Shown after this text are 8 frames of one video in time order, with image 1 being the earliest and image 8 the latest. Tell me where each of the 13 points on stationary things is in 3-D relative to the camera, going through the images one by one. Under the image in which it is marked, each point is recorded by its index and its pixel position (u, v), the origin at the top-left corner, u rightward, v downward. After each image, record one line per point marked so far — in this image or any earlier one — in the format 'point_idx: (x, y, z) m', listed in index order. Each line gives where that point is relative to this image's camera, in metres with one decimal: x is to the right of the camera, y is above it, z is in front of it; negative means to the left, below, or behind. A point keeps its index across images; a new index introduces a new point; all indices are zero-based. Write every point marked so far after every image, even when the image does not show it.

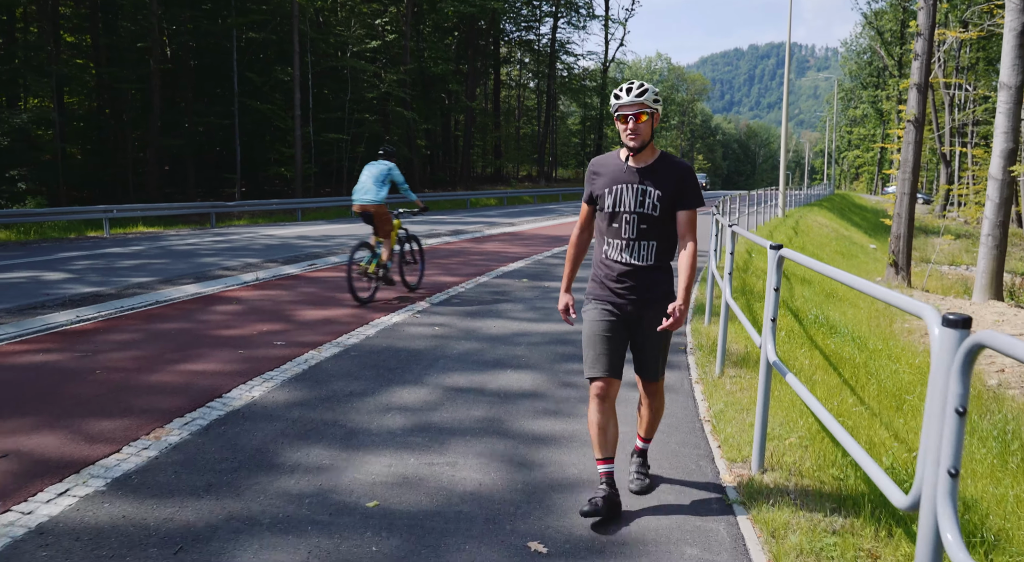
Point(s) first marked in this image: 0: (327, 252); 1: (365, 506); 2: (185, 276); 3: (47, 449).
0: (-3.1, +0.5, +13.1) m
1: (-0.7, -1.0, +3.5) m
2: (-4.5, 0.0, +10.4) m
3: (-2.3, -0.9, +3.9) m
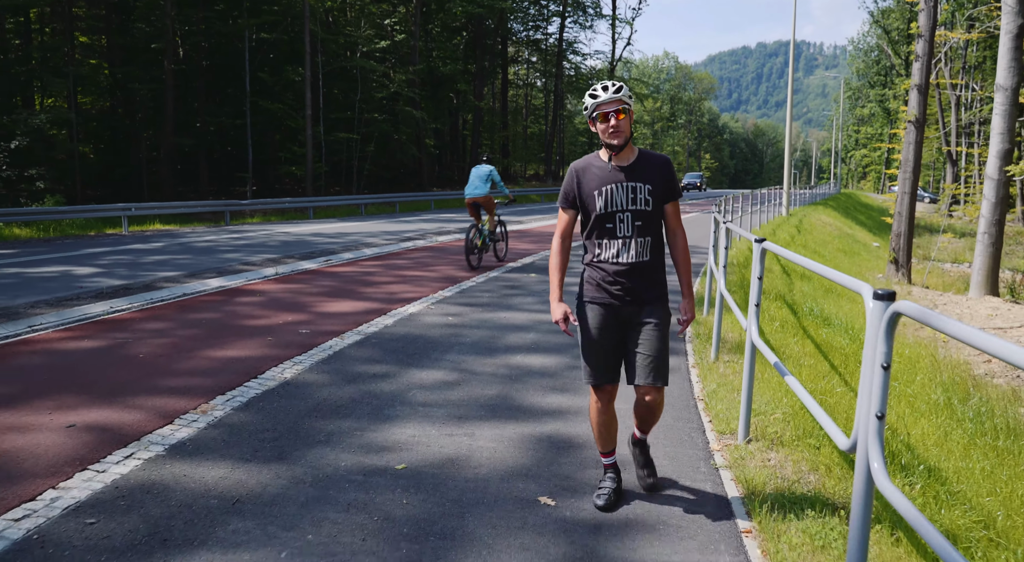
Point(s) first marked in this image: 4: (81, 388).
0: (-2.9, +0.5, +13.5) m
1: (-0.6, -0.9, +4.0) m
2: (-4.3, +0.1, +10.9) m
3: (-2.3, -0.8, +4.4) m
4: (-2.7, -0.7, +5.0) m
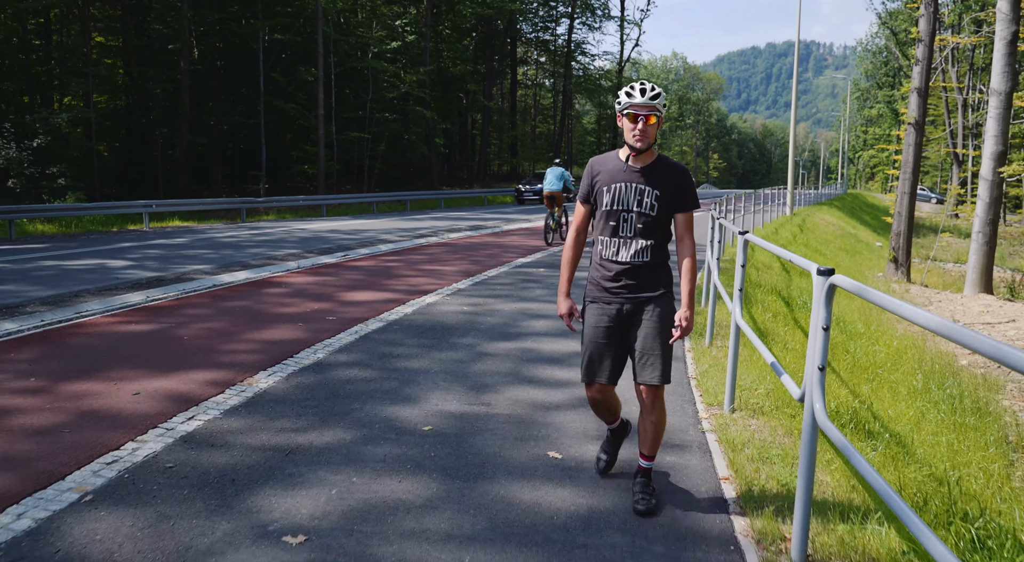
0: (-2.7, +0.6, +14.2) m
1: (-0.5, -0.9, +4.6) m
2: (-4.2, +0.2, +11.5) m
3: (-2.2, -0.7, +5.0) m
4: (-2.6, -0.6, +5.6) m
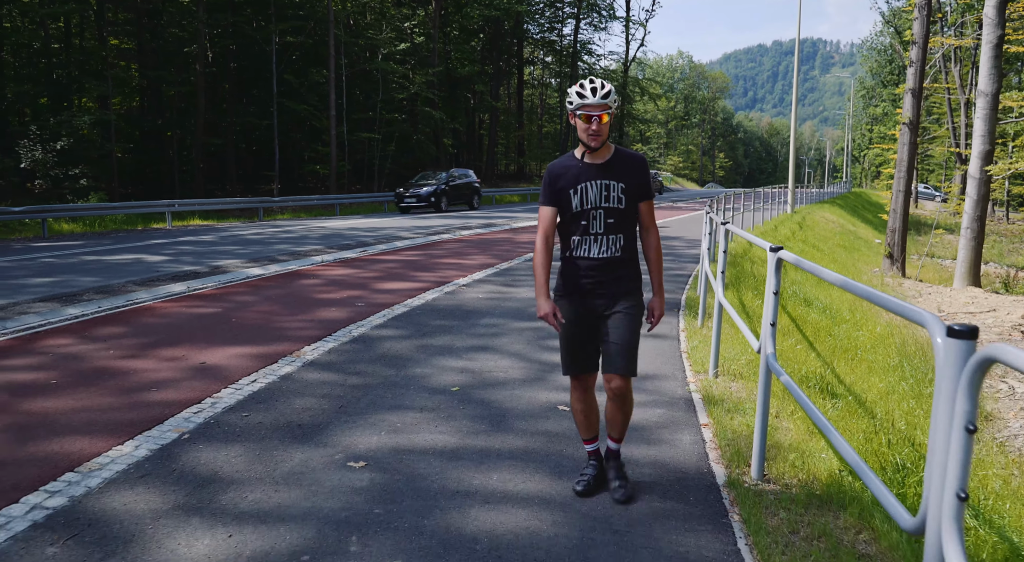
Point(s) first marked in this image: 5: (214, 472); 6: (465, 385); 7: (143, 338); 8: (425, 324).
0: (-2.6, +0.8, +15.0) m
1: (-0.4, -0.7, +5.4) m
2: (-4.0, +0.3, +12.4) m
3: (-2.1, -0.6, +5.9) m
4: (-2.5, -0.5, +6.5) m
5: (-1.4, -0.9, +3.8) m
6: (-0.3, -0.7, +5.5) m
7: (-3.0, -0.5, +6.5) m
8: (-0.8, -0.4, +7.2) m
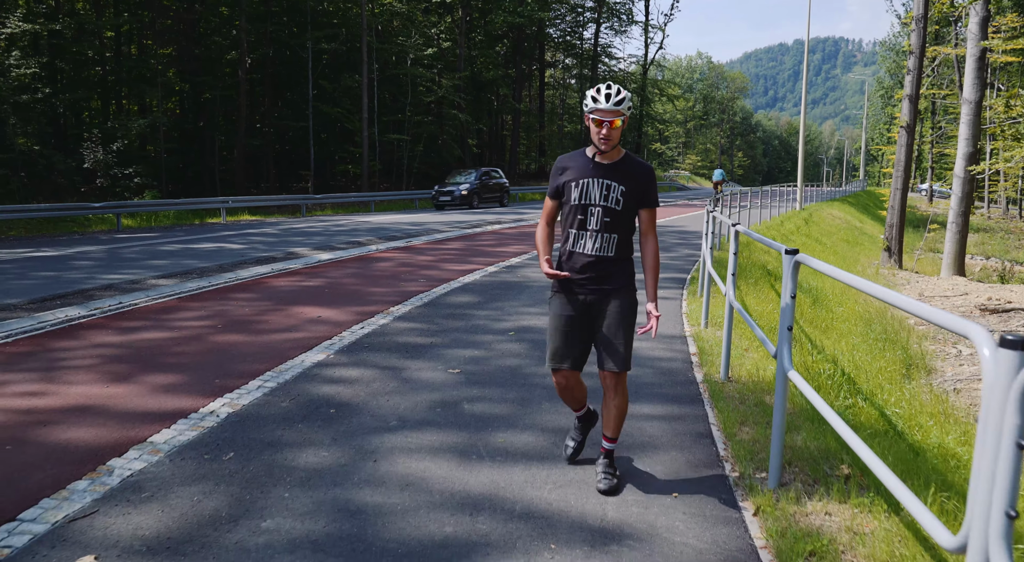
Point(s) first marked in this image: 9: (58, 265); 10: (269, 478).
0: (-1.9, +1.0, +17.0) m
1: (0.0, -0.5, +7.4) m
2: (-3.5, +0.6, +14.4) m
3: (-1.7, -0.3, +7.8) m
4: (-2.1, -0.2, +8.5) m
5: (-1.0, -0.6, +5.8) m
6: (+0.1, -0.5, +7.4) m
7: (-2.6, -0.2, +8.5) m
8: (-0.4, -0.2, +9.1) m
9: (-6.6, +0.2, +11.4) m
10: (-1.2, -0.9, +3.8) m
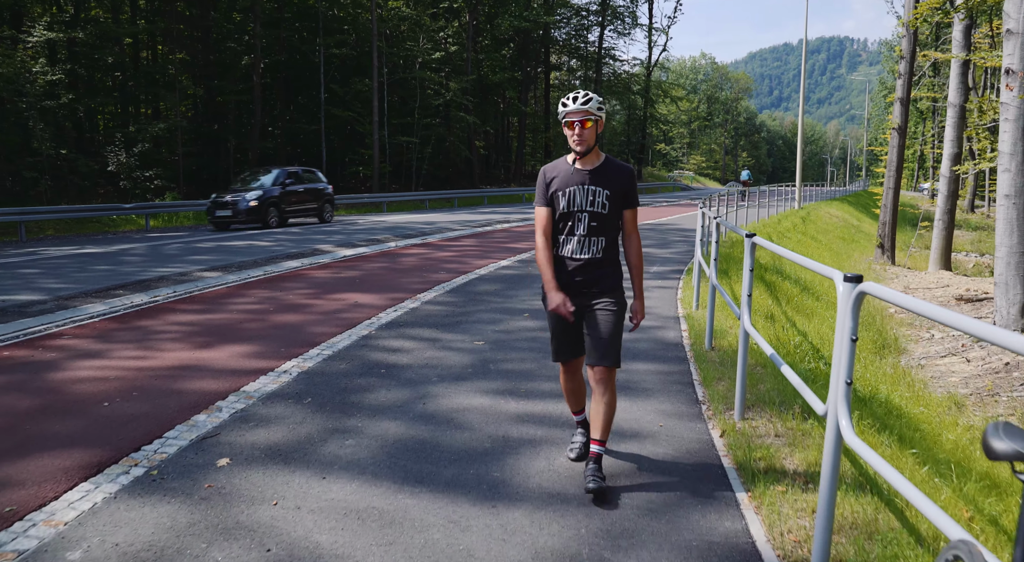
0: (-1.7, +1.1, +18.1) m
1: (+0.1, -0.4, +8.4) m
2: (-3.3, +0.7, +15.5) m
3: (-1.5, -0.2, +8.9) m
4: (-2.0, -0.1, +9.5) m
5: (-0.9, -0.5, +6.9) m
6: (+0.2, -0.3, +8.5) m
7: (-2.5, -0.1, +9.6) m
8: (-0.2, 0.0, +10.2) m
9: (-6.5, +0.3, +12.5) m
10: (-1.0, -0.8, +4.8) m
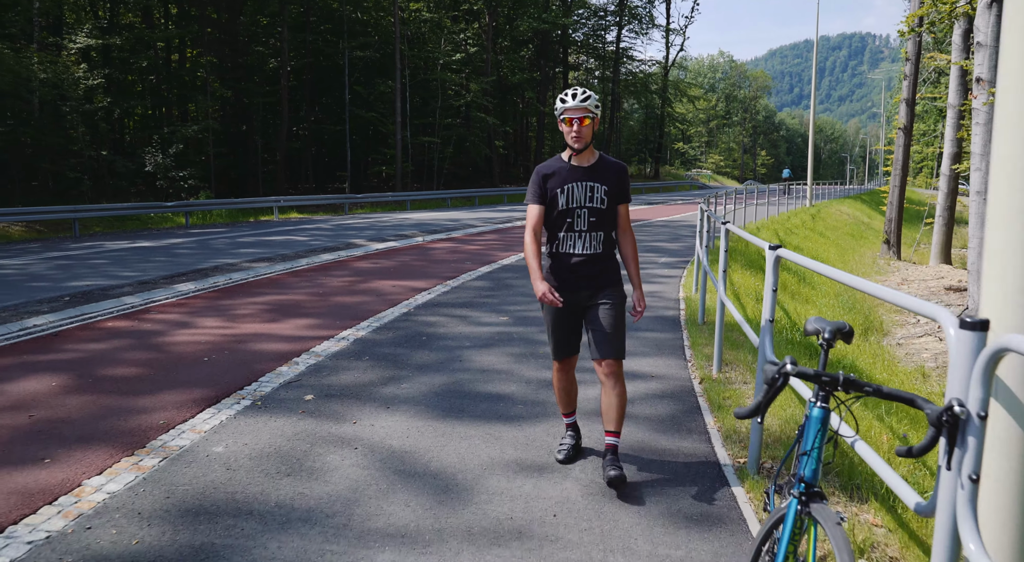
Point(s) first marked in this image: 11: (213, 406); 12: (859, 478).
0: (-1.3, +1.3, +19.3) m
1: (+0.4, -0.2, +9.6) m
2: (-2.9, +0.9, +16.7) m
3: (-1.3, 0.0, +10.1) m
4: (-1.7, +0.1, +10.7) m
5: (-0.7, -0.3, +8.0) m
6: (+0.5, -0.2, +9.6) m
7: (-2.2, +0.1, +10.8) m
8: (+0.1, +0.1, +11.4) m
9: (-6.1, +0.5, +13.8) m
10: (-0.9, -0.7, +6.0) m
11: (-1.9, -0.8, +5.0) m
12: (+1.7, -1.0, +3.8) m
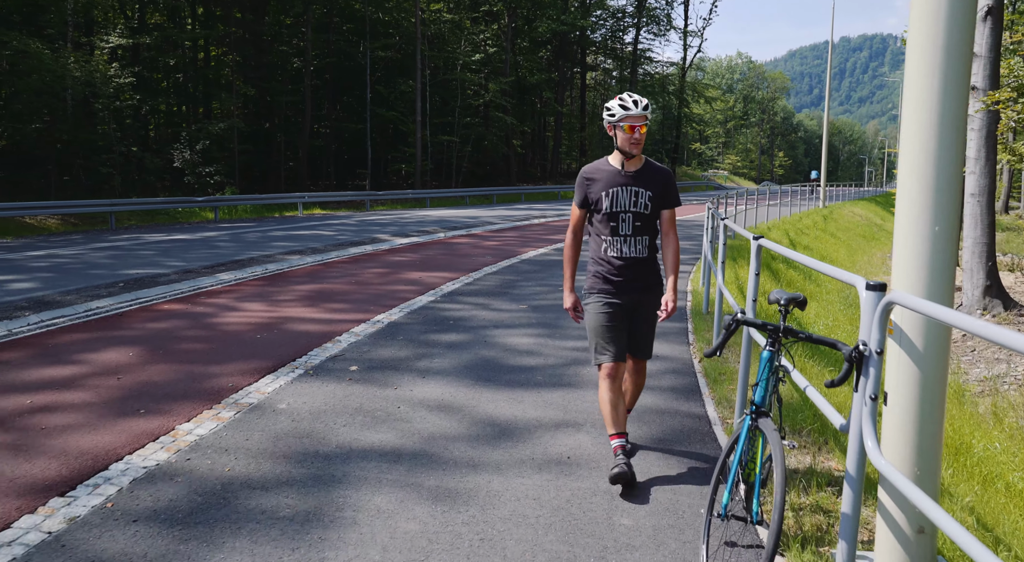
0: (-0.8, +1.4, +20.0) m
1: (+0.6, -0.1, +10.2) m
2: (-2.5, +1.0, +17.5) m
3: (-1.0, +0.1, +10.8) m
4: (-1.4, +0.2, +11.4) m
5: (-0.5, -0.2, +8.7) m
6: (+0.7, -0.1, +10.3) m
7: (-1.9, +0.2, +11.5) m
8: (+0.4, +0.2, +12.0) m
9: (-5.8, +0.7, +14.6) m
10: (-0.7, -0.5, +6.7) m
11: (-1.7, -0.7, +5.7) m
12: (+1.8, -0.9, +4.5) m
